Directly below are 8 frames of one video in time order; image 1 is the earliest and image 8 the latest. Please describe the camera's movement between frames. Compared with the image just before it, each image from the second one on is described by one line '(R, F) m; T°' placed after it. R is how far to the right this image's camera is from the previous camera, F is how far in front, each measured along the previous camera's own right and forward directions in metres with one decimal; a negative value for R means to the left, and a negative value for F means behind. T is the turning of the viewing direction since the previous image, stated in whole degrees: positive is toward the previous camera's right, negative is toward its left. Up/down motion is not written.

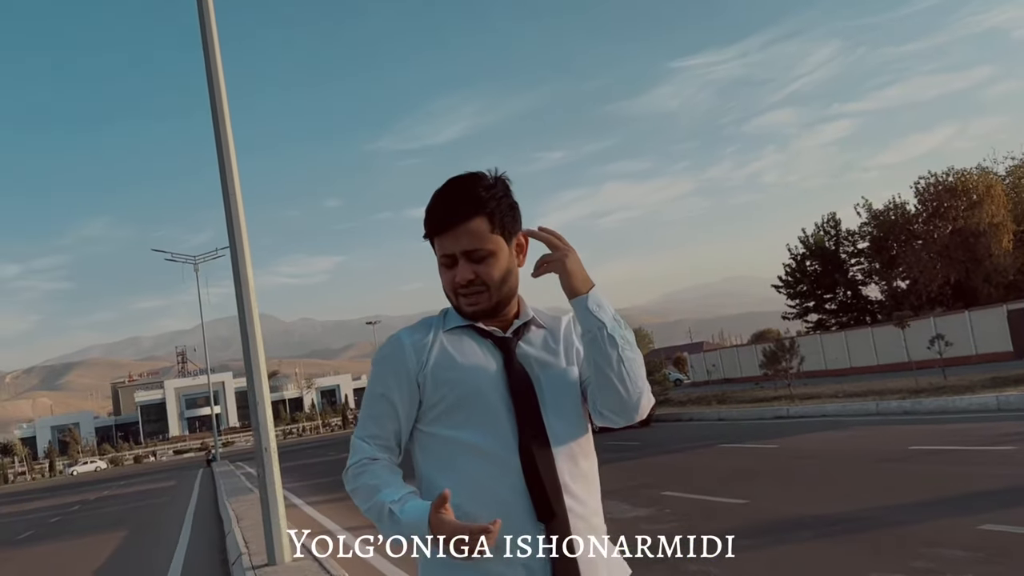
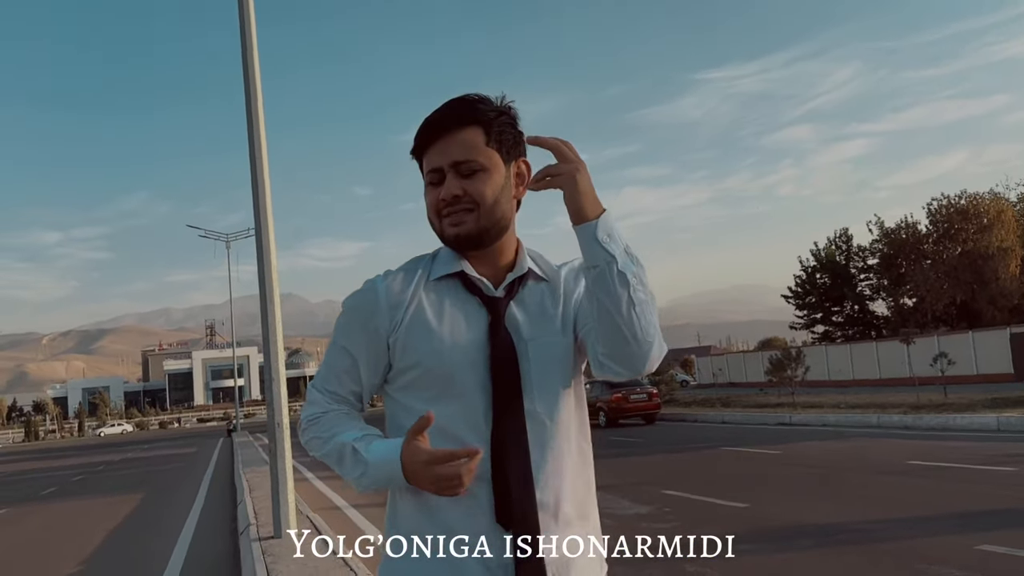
(+0.6, -1.5) m; -2°
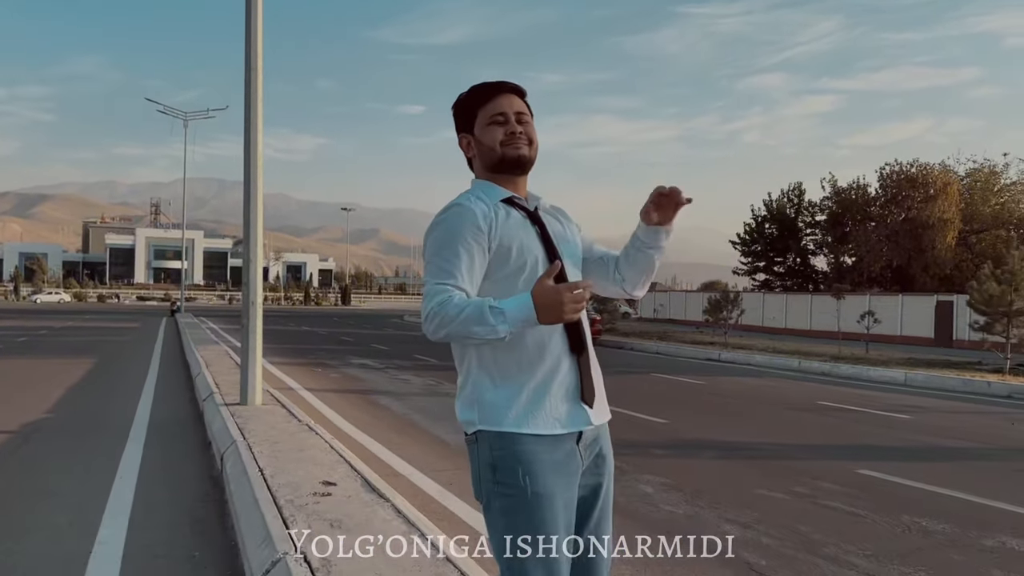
(-0.1, -0.7) m; +4°
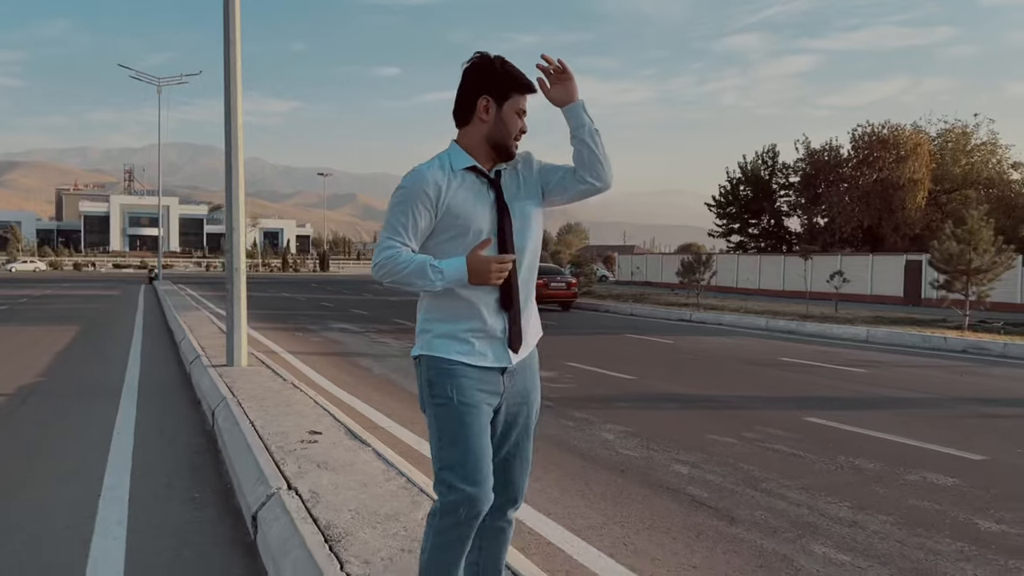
(+0.1, -0.5) m; +1°
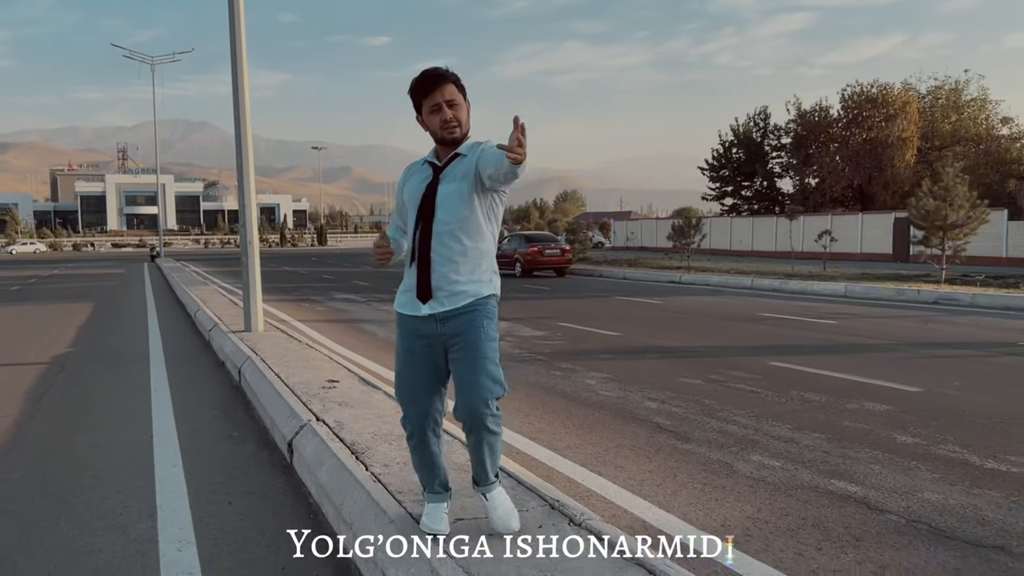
(+0.1, -0.8) m; 0°
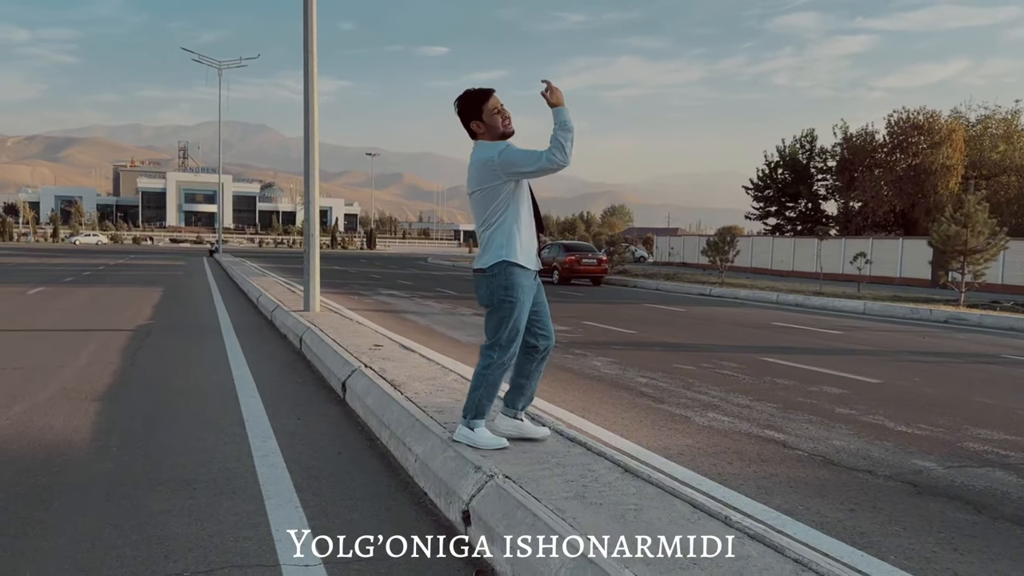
(+0.3, -1.3) m; -3°
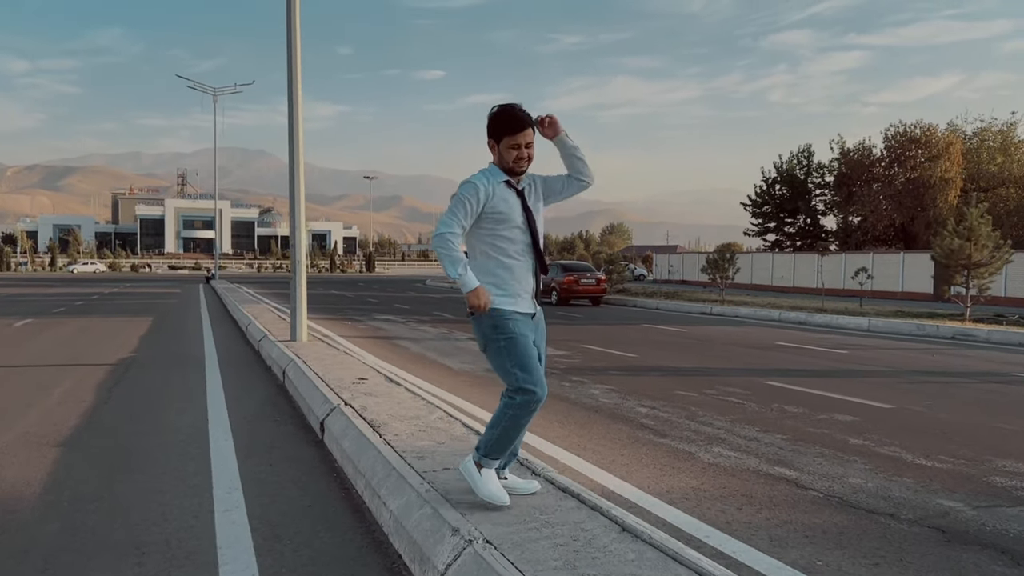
(+0.1, +0.4) m; 0°
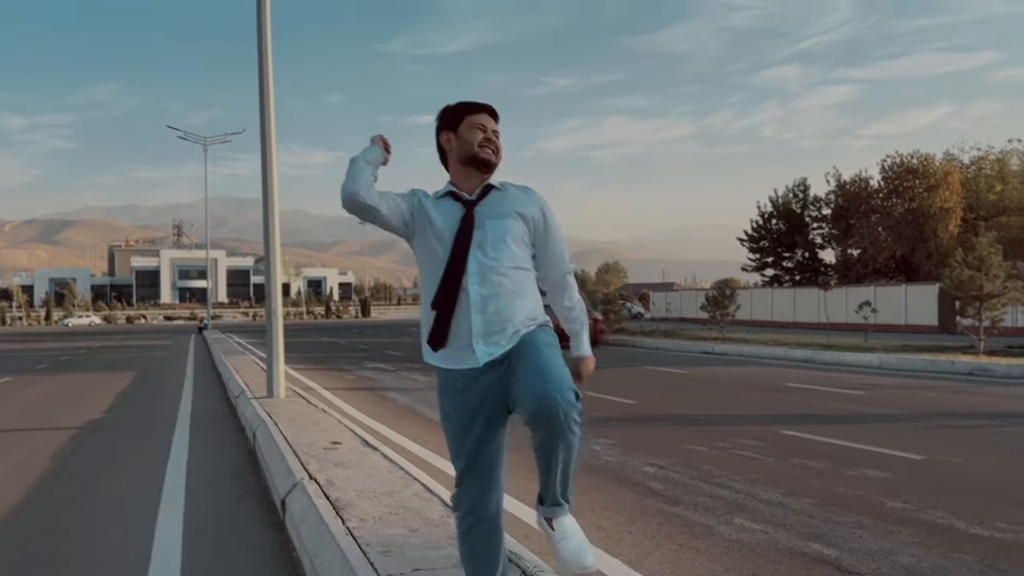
(+0.1, +0.7) m; 0°
